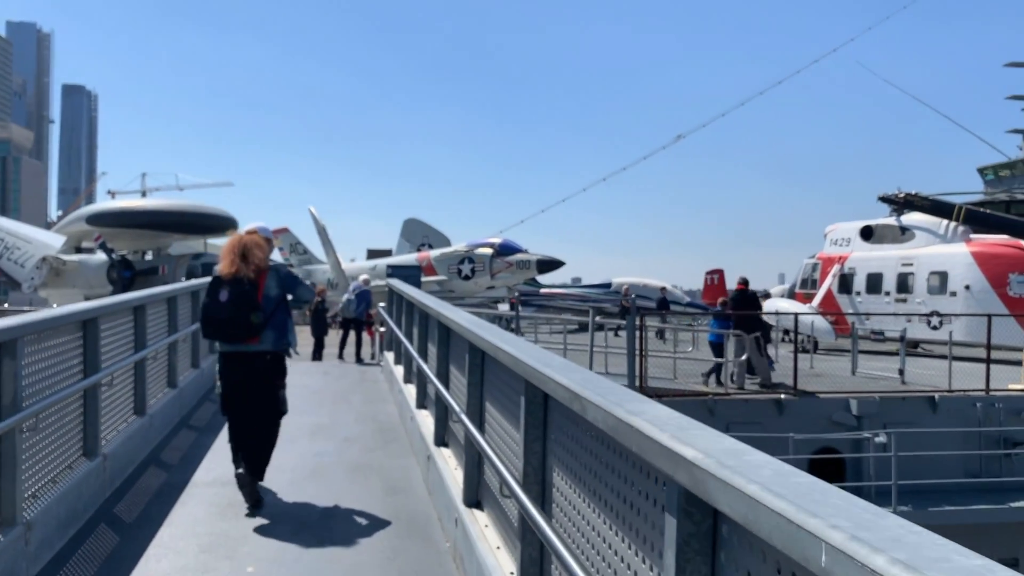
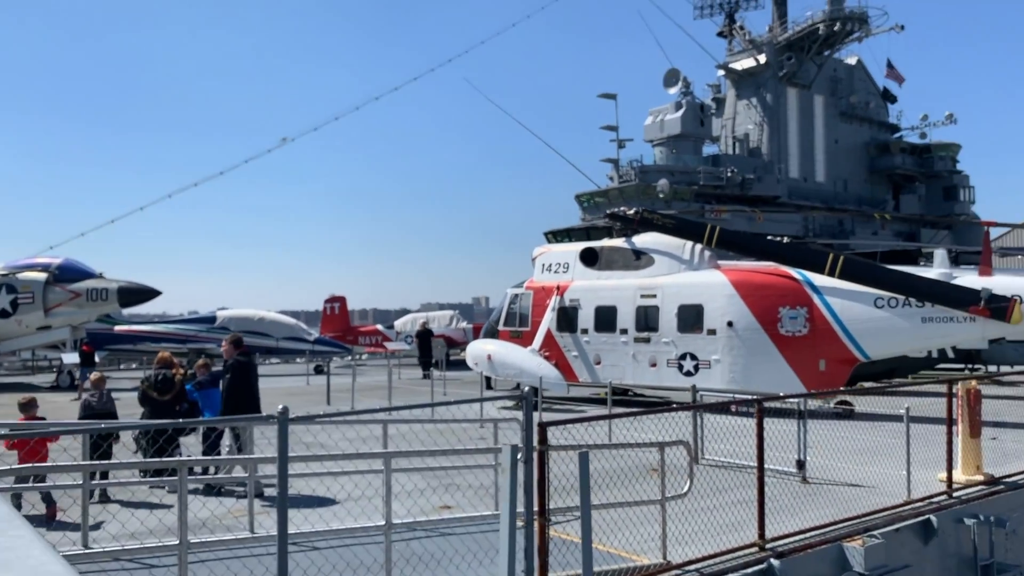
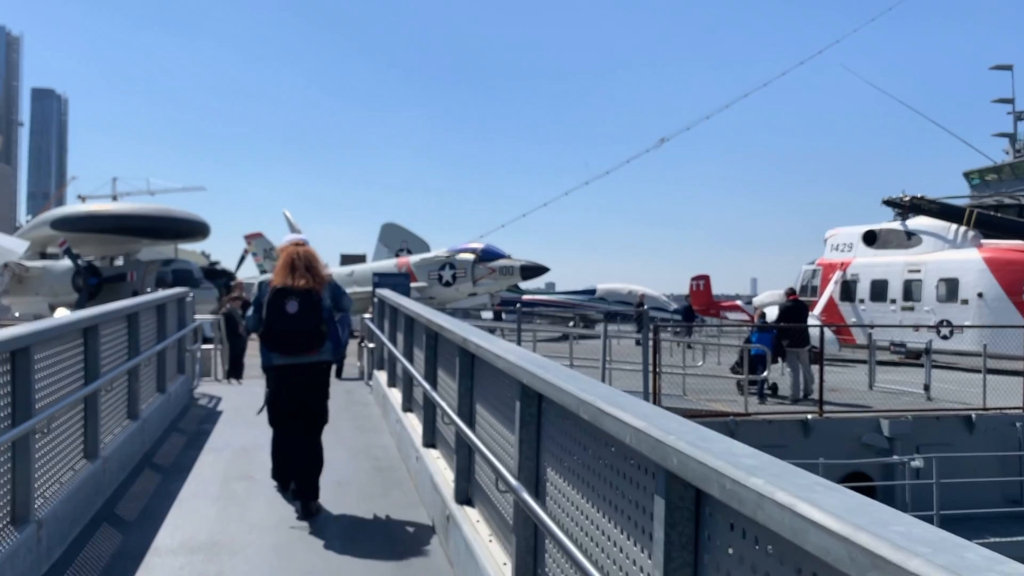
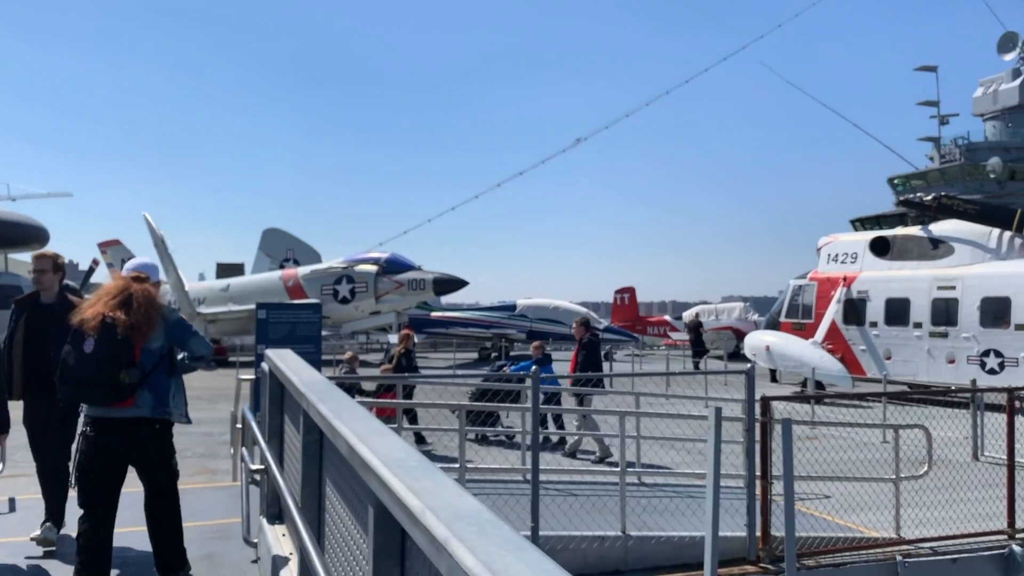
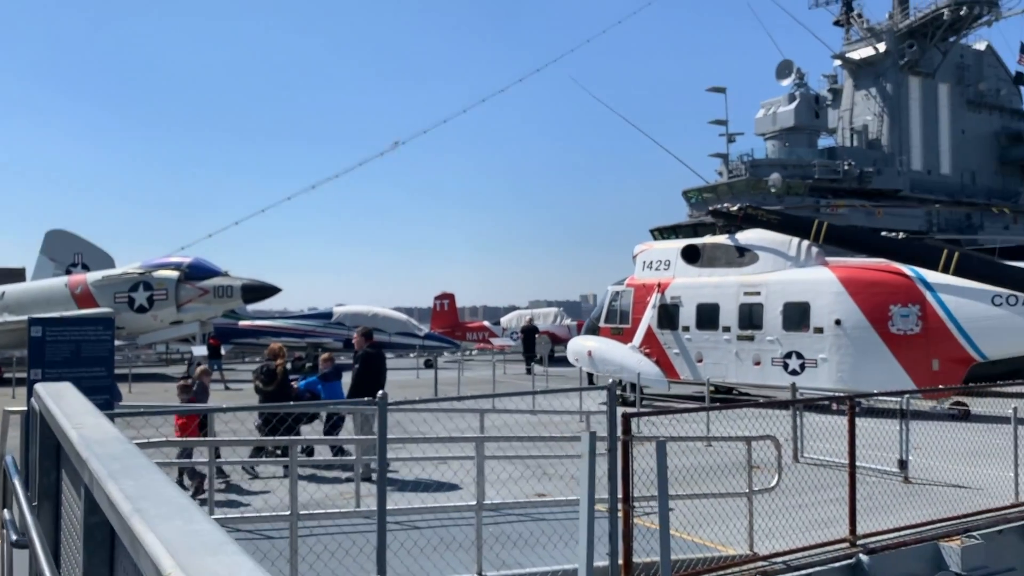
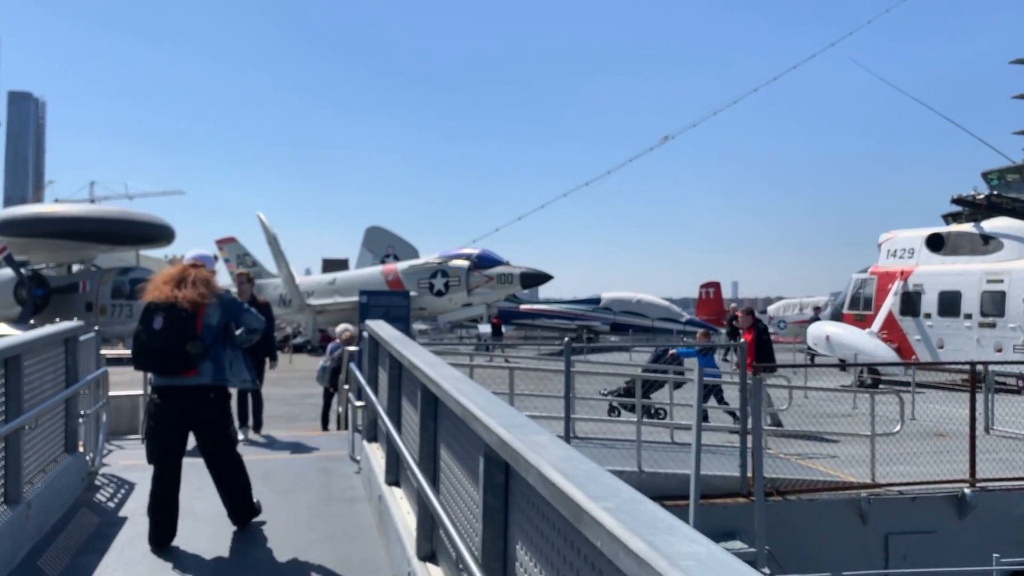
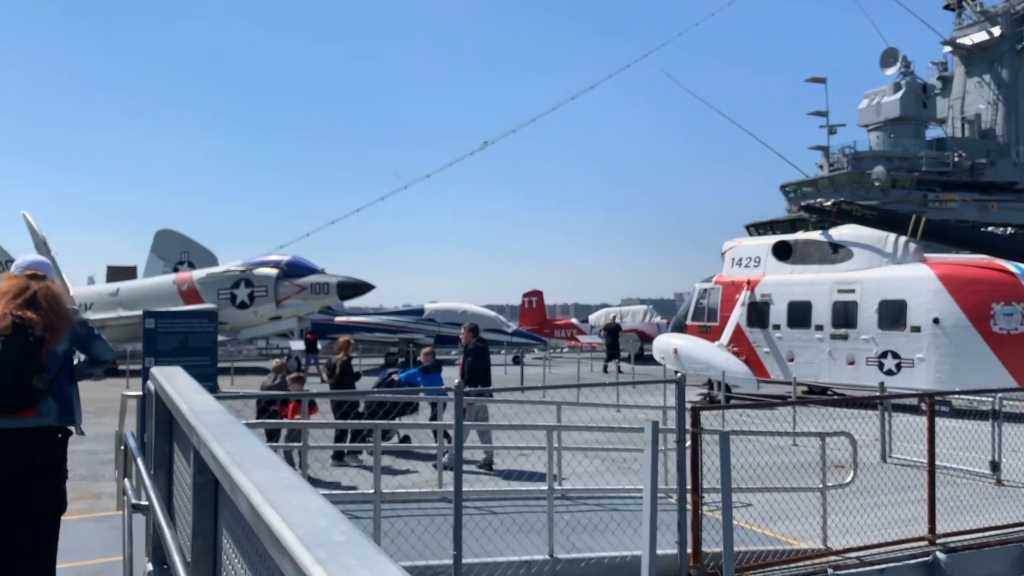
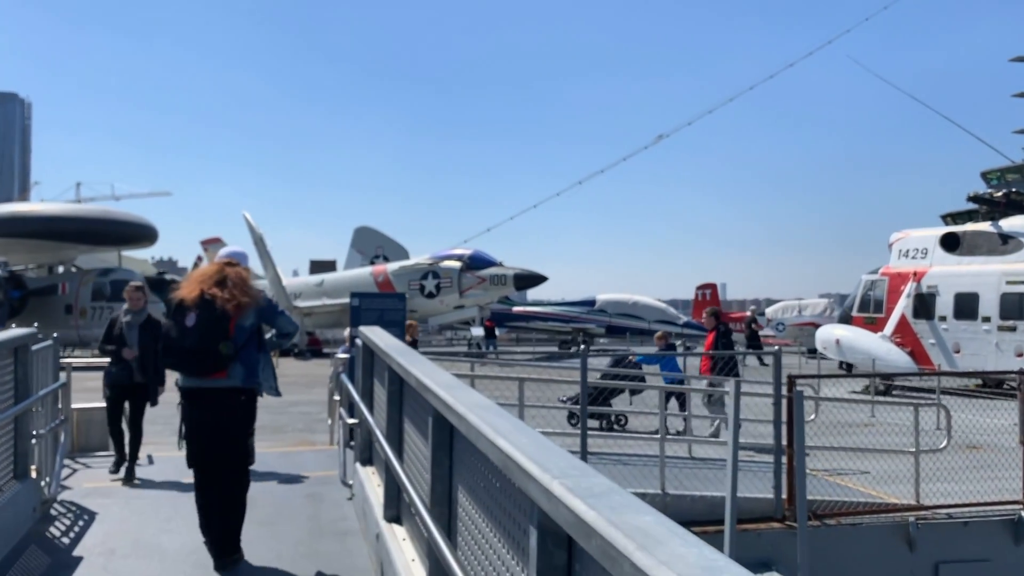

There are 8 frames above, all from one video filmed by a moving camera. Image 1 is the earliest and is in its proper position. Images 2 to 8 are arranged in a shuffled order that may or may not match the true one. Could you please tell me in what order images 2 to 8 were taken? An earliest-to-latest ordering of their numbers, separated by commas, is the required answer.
3, 6, 8, 4, 7, 5, 2
